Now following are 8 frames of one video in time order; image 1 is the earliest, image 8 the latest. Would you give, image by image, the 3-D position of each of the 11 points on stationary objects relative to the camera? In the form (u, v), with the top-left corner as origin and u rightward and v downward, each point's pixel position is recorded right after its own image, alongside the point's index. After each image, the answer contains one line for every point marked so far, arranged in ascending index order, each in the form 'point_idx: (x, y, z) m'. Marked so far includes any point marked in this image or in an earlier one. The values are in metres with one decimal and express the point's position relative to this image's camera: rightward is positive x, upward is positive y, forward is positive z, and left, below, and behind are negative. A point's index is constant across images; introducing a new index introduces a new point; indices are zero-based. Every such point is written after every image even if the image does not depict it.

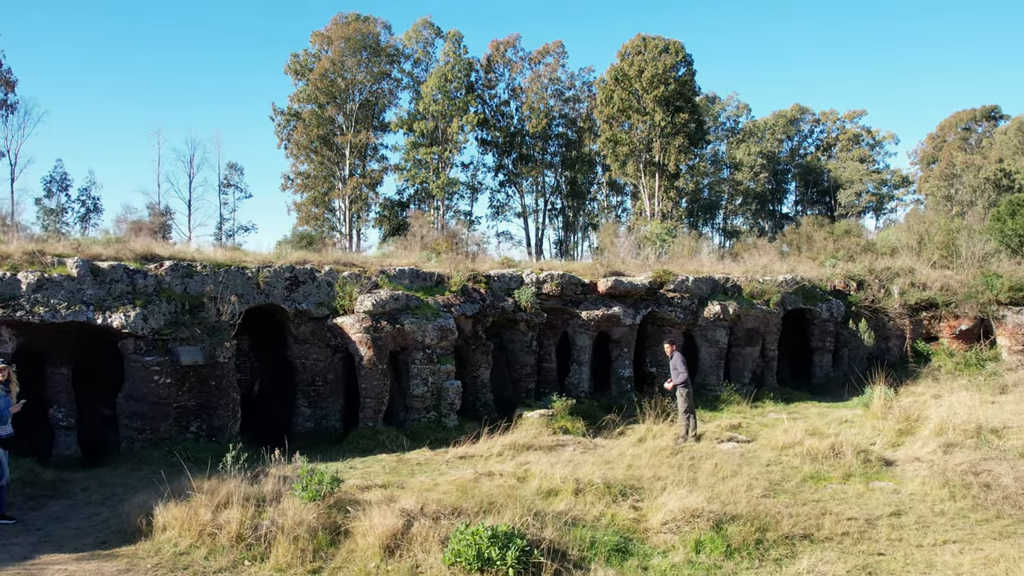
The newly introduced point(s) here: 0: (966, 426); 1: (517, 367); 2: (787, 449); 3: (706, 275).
0: (+4.9, -1.5, +10.9) m
1: (+0.1, -0.9, +11.8) m
2: (+2.7, -1.6, +9.9) m
3: (+2.7, +0.2, +13.6) m
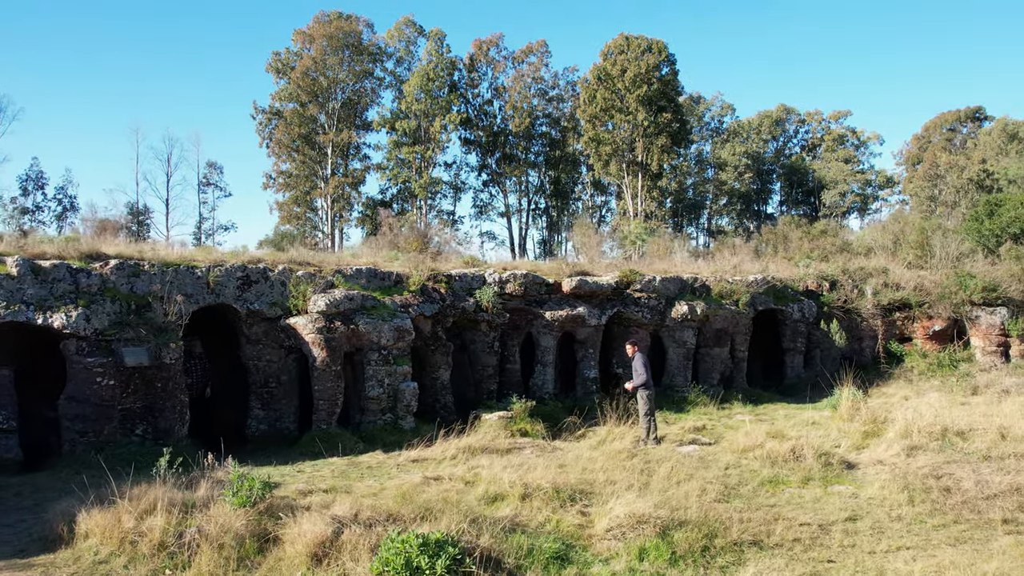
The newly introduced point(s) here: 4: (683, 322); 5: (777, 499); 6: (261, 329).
0: (+4.5, -1.5, +10.7) m
1: (-0.4, -0.9, +11.6) m
2: (+2.3, -1.6, +9.7) m
3: (+2.2, +0.2, +13.5) m
4: (+2.2, -0.5, +13.1) m
5: (+2.2, -1.8, +8.2) m
6: (-2.6, -0.4, +10.2) m
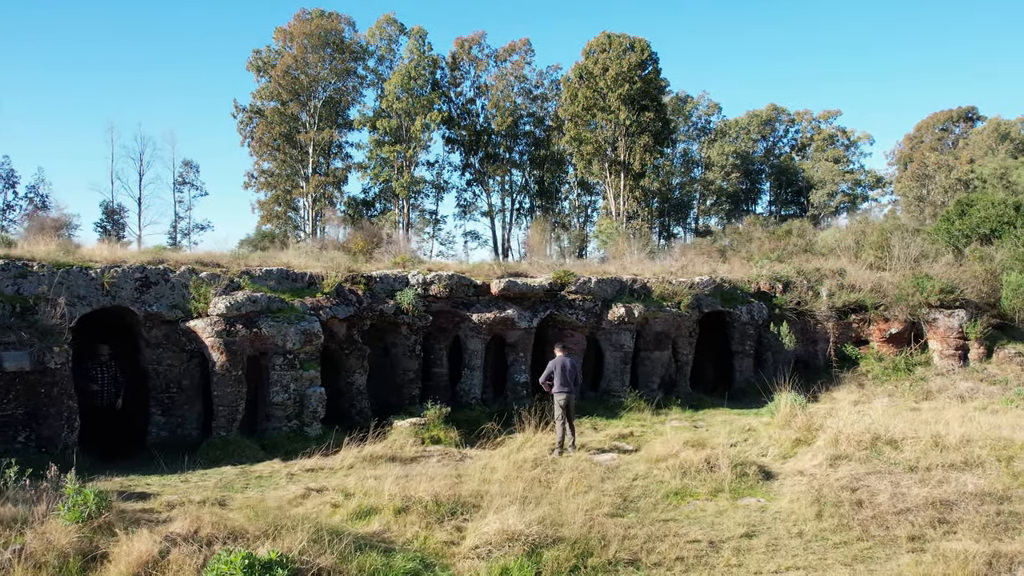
0: (+3.6, -1.5, +10.3) m
1: (-1.3, -1.0, +11.2) m
2: (+1.4, -1.6, +9.3) m
3: (+1.3, +0.1, +13.1) m
4: (+1.4, -0.5, +12.7) m
5: (+1.3, -1.8, +7.8) m
6: (-3.4, -0.4, +9.8) m
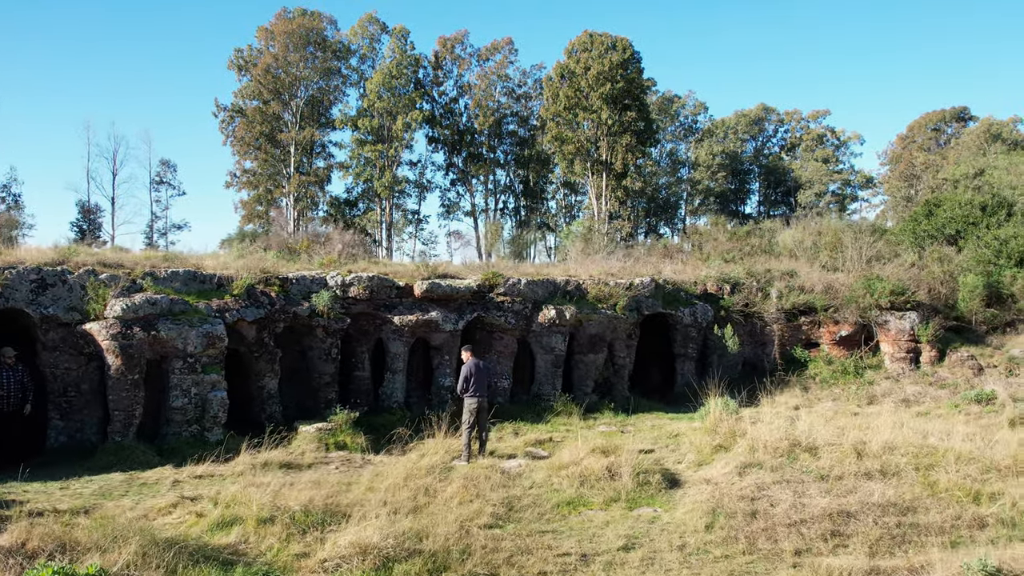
0: (+2.7, -1.6, +10.0) m
1: (-2.2, -1.0, +11.0) m
2: (+0.4, -1.6, +9.1) m
3: (+0.4, +0.1, +12.8) m
4: (+0.5, -0.5, +12.4) m
5: (+0.3, -1.8, +7.6) m
6: (-4.4, -0.5, +9.6) m
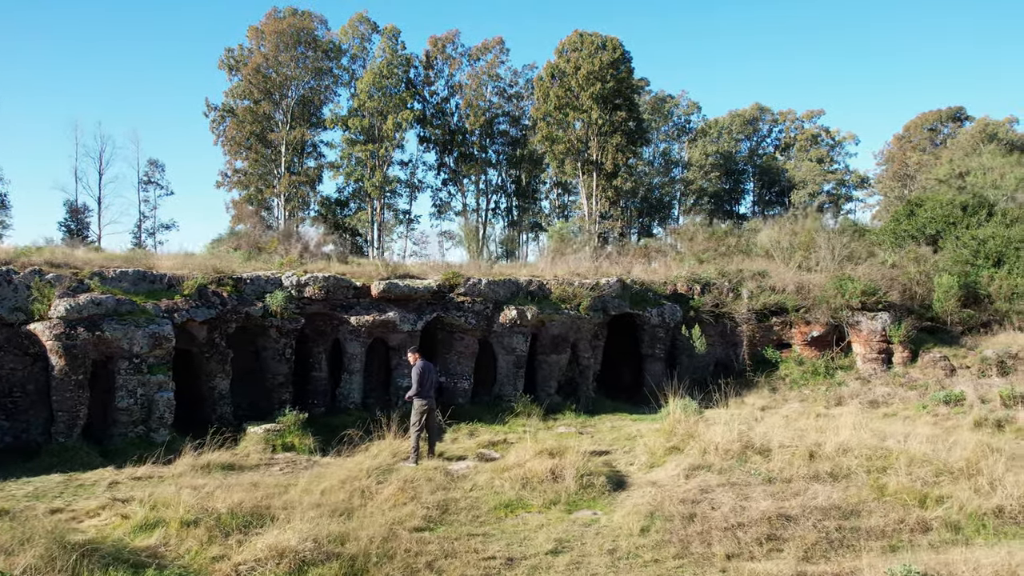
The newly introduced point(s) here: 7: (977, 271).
0: (+2.2, -1.6, +9.9) m
1: (-2.7, -1.0, +10.9) m
2: (-0.1, -1.6, +9.0) m
3: (0.0, +0.1, +12.7) m
4: (0.0, -0.5, +12.3) m
5: (-0.2, -1.8, +7.5) m
6: (-4.9, -0.5, +9.5) m
7: (+8.2, +0.3, +17.6) m
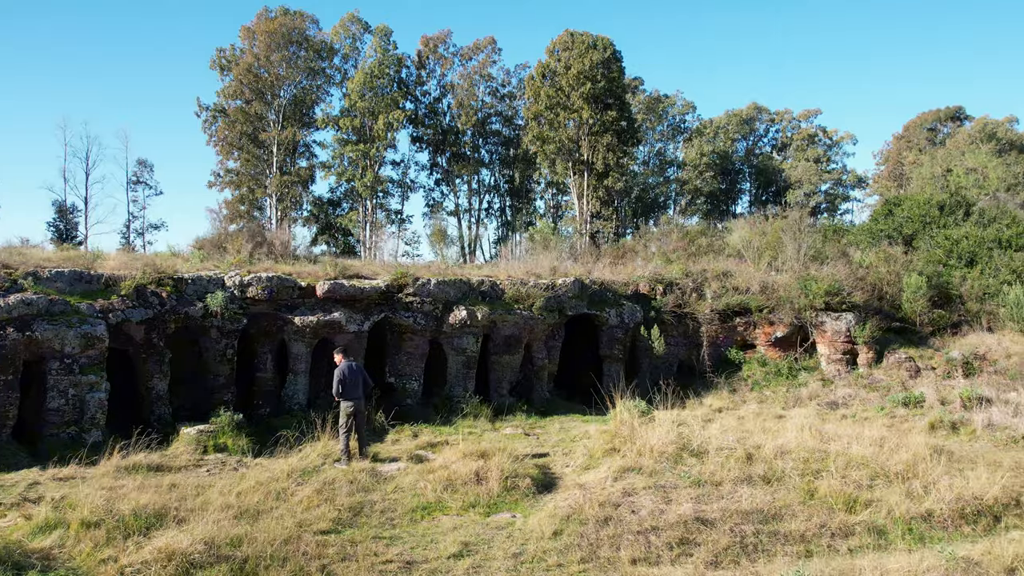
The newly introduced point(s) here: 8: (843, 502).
0: (+1.5, -1.6, +9.8) m
1: (-3.3, -1.0, +10.9) m
2: (-0.7, -1.6, +8.9) m
3: (-0.7, +0.1, +12.6) m
4: (-0.6, -0.5, +12.3) m
5: (-0.8, -1.8, +7.4) m
6: (-5.5, -0.5, +9.5) m
7: (+7.7, +0.3, +17.5) m
8: (+2.8, -1.8, +8.4) m
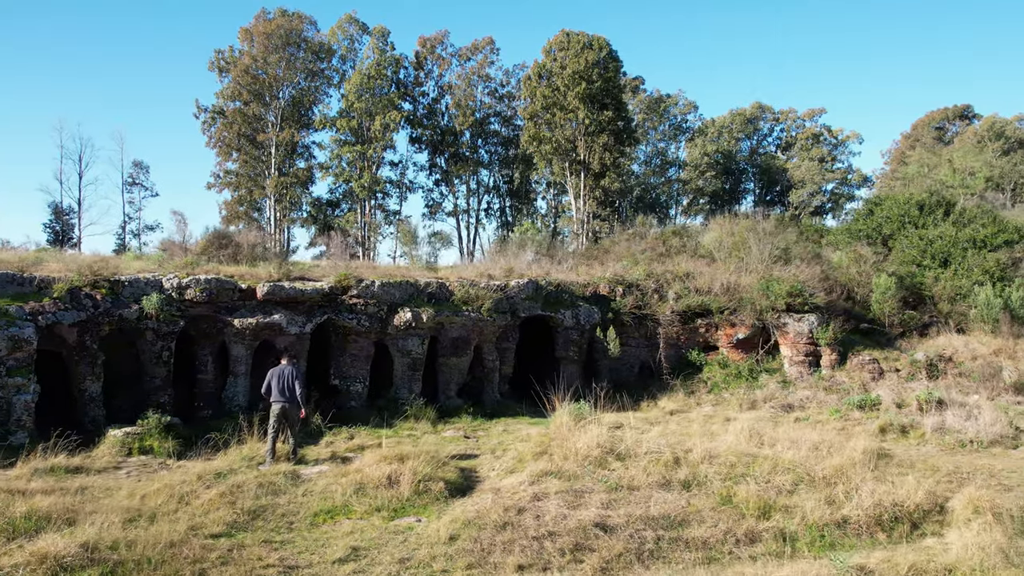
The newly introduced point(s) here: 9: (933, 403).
0: (+0.8, -1.6, +9.7) m
1: (-4.0, -1.0, +10.9) m
2: (-1.5, -1.7, +8.9) m
3: (-1.3, +0.1, +12.6) m
4: (-1.3, -0.5, +12.2) m
5: (-1.6, -1.8, +7.4) m
6: (-6.2, -0.5, +9.5) m
7: (+7.1, +0.3, +17.2) m
8: (+2.0, -1.8, +8.3) m
9: (+5.5, -1.5, +13.0) m
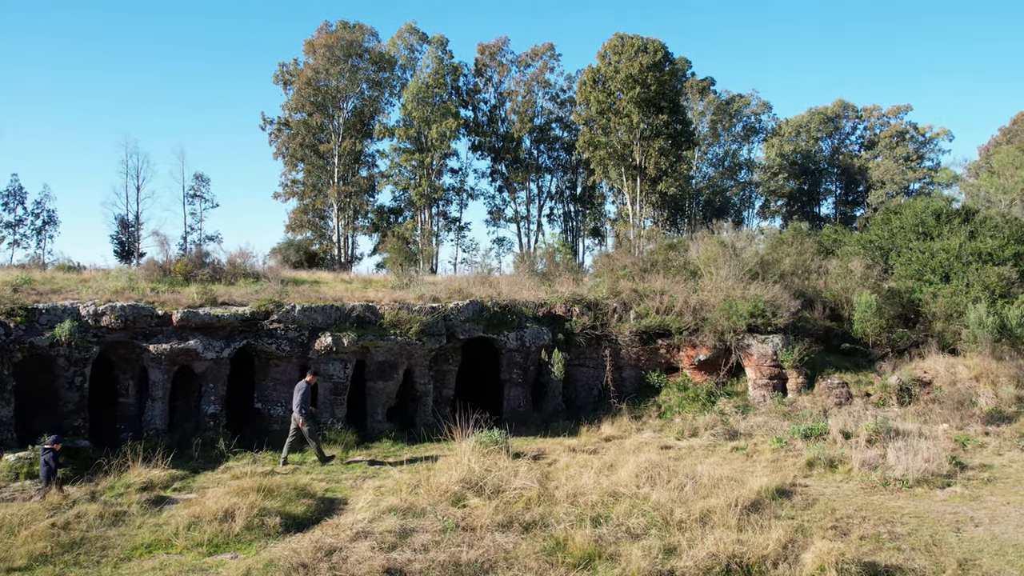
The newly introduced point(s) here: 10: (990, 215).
0: (-0.5, -1.9, +9.6) m
1: (-5.1, -1.3, +11.3) m
2: (-2.8, -2.0, +9.0) m
3: (-2.3, -0.2, +12.7) m
4: (-2.3, -0.8, +12.3) m
5: (-3.2, -2.1, +7.5) m
6: (-7.5, -0.8, +10.2) m
7: (+6.7, 0.0, +16.3) m
8: (+0.6, -2.1, +8.0) m
9: (+4.6, -1.8, +12.2) m
10: (+9.1, +1.4, +18.9) m
